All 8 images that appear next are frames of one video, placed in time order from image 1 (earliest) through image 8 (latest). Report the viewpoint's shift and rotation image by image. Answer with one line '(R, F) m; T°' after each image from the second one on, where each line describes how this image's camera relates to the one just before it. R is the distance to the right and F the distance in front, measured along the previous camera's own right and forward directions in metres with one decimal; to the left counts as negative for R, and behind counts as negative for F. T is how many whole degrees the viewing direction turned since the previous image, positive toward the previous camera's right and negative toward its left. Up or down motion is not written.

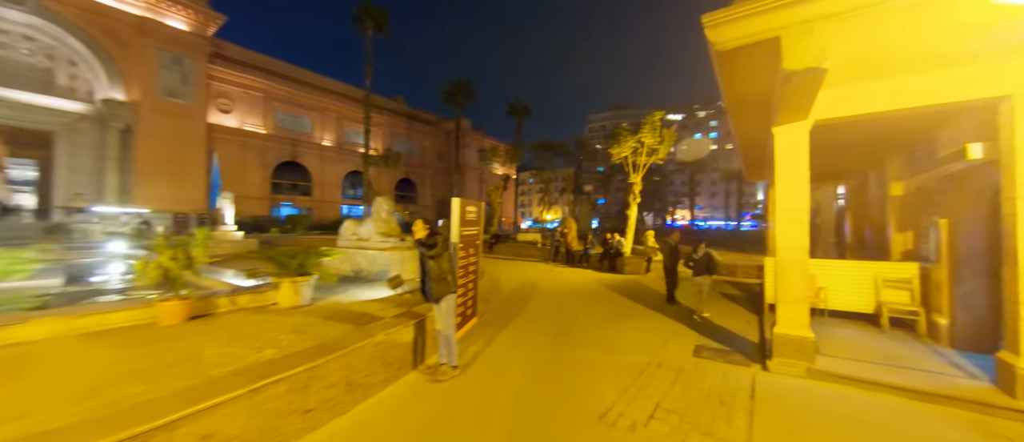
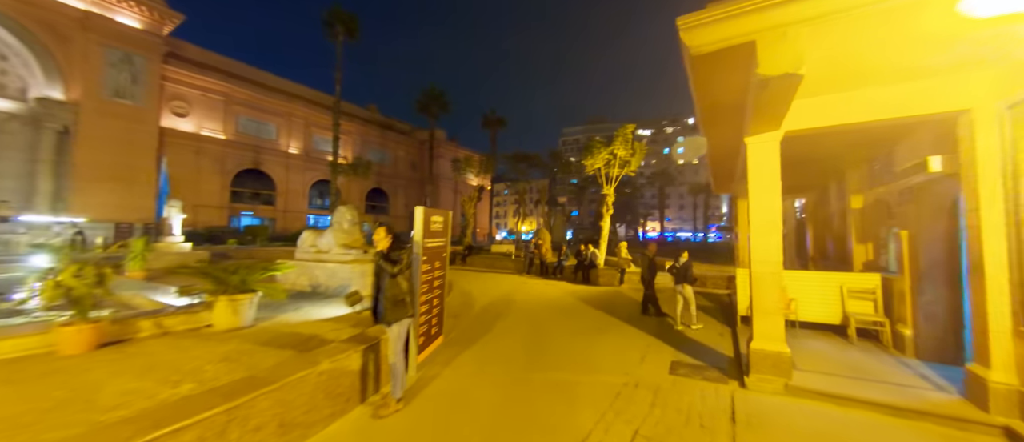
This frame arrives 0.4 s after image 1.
(+0.1, +0.3) m; +4°
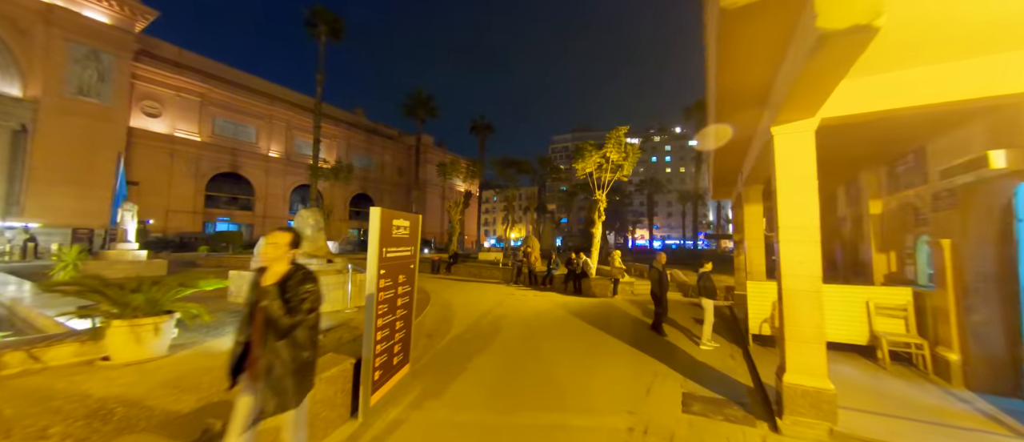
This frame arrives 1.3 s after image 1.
(+0.1, +0.9) m; +2°
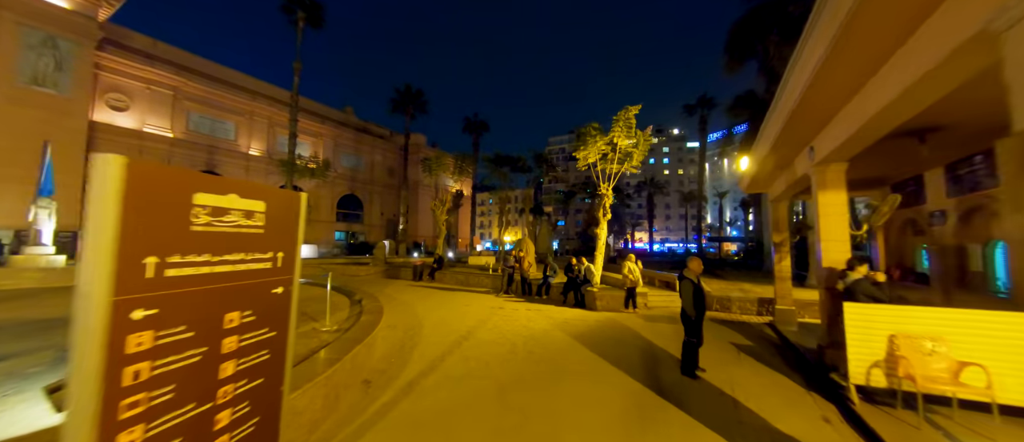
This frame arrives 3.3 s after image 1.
(+0.3, +2.2) m; +1°
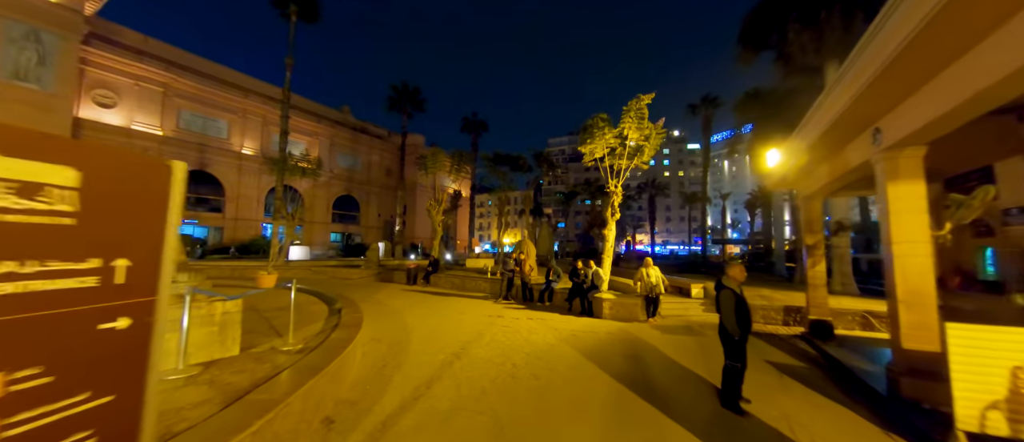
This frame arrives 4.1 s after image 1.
(0.0, +1.0) m; 0°
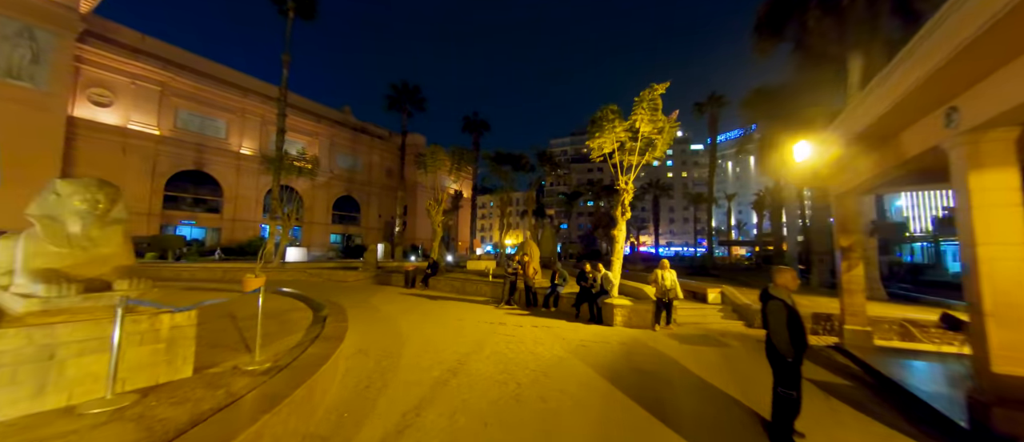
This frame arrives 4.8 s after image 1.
(0.0, +0.7) m; 0°
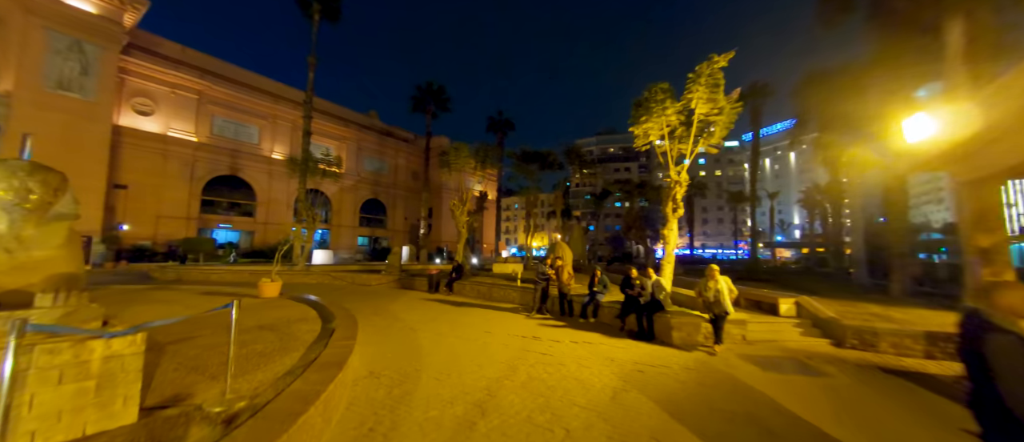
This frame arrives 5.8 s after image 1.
(-0.2, +1.2) m; -4°
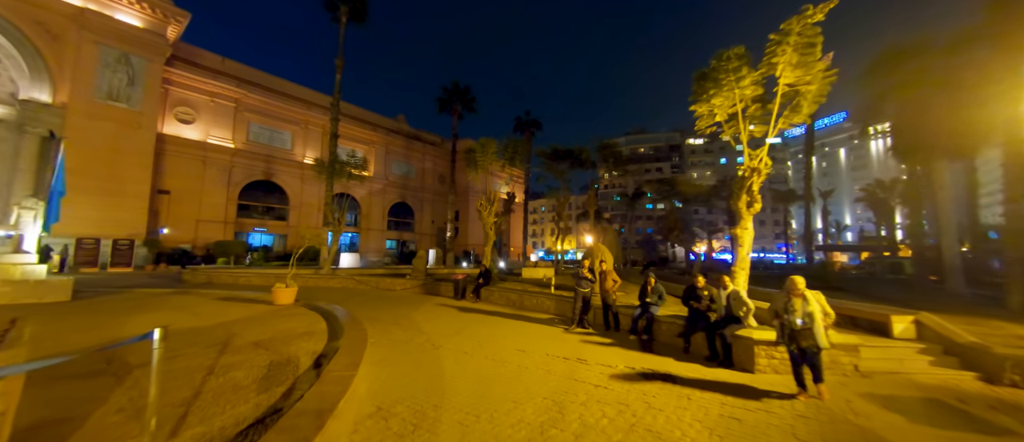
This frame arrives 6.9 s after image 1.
(-0.3, +1.3) m; -5°
